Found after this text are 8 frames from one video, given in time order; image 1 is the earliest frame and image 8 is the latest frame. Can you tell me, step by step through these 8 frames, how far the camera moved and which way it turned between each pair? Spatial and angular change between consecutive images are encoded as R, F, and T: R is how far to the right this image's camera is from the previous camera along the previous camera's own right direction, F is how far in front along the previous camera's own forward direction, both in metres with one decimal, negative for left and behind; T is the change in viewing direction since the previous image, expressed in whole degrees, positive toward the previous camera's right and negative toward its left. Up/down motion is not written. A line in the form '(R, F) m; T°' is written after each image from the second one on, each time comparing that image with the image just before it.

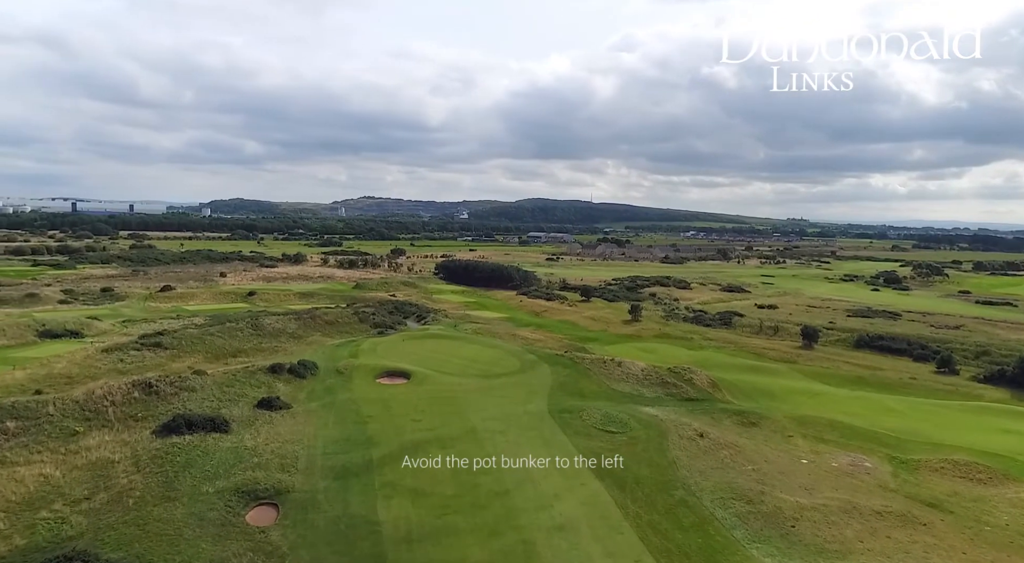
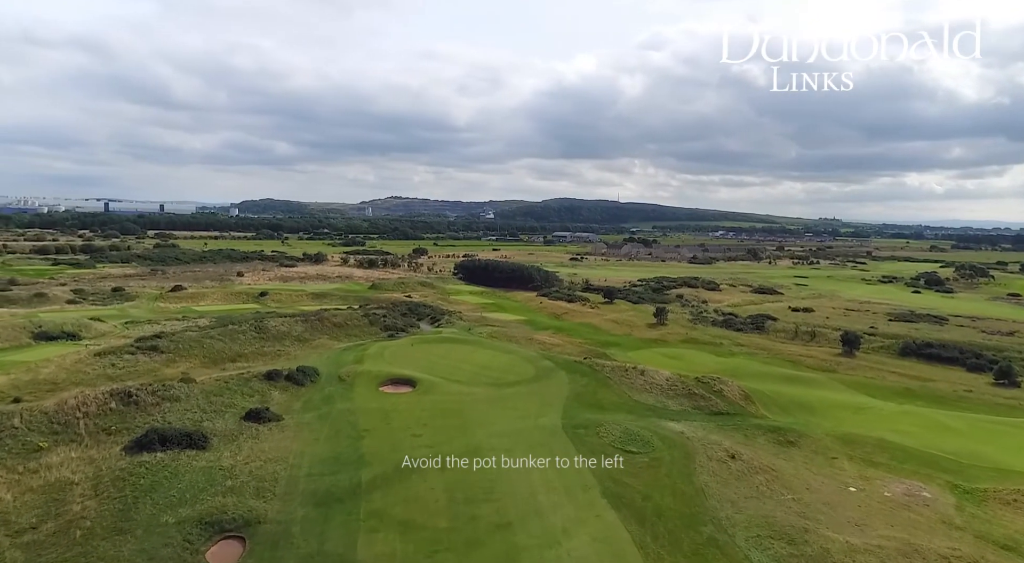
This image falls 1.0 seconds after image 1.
(+0.6, +2.6) m; -2°
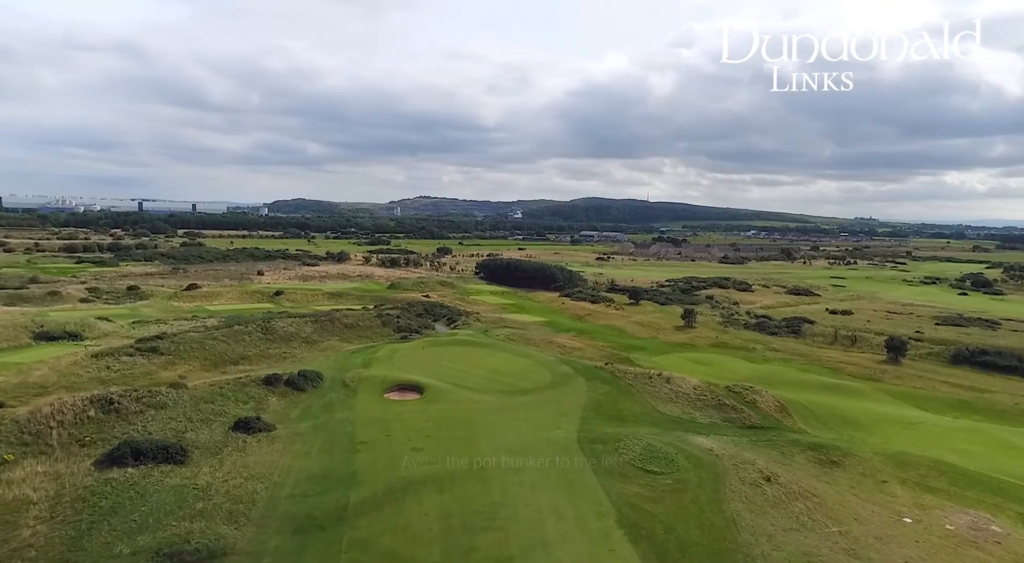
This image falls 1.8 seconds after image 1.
(+0.6, +2.3) m; -2°
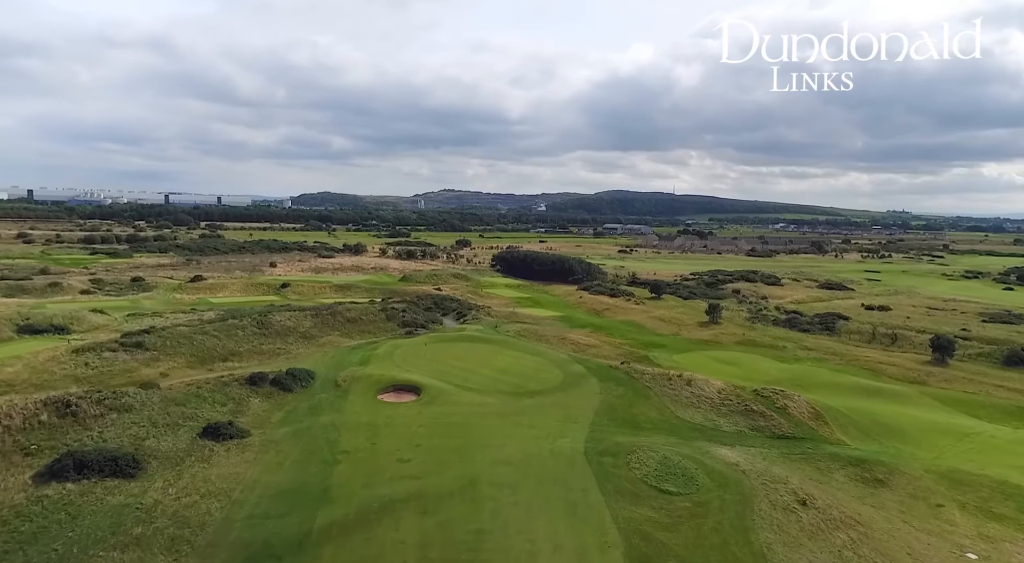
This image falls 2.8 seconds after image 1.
(+0.8, +2.7) m; -2°
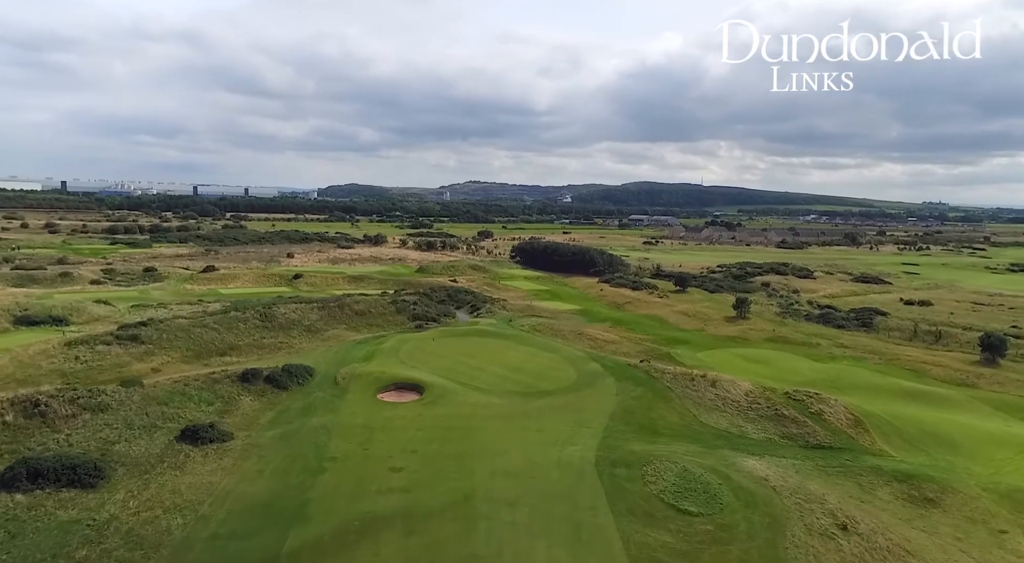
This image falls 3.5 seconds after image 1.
(+0.6, +2.1) m; -2°
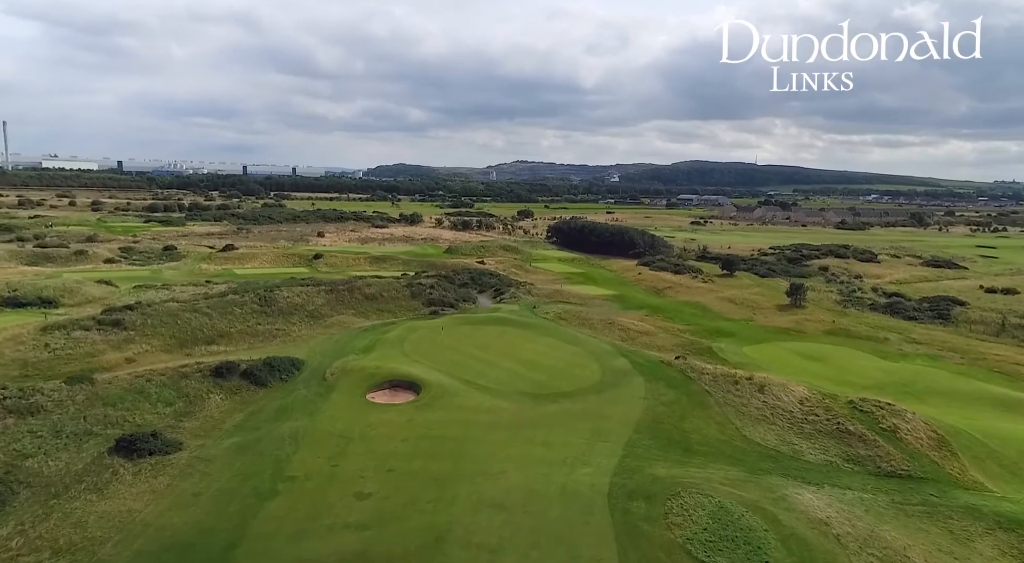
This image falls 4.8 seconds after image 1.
(+1.3, +3.9) m; -4°
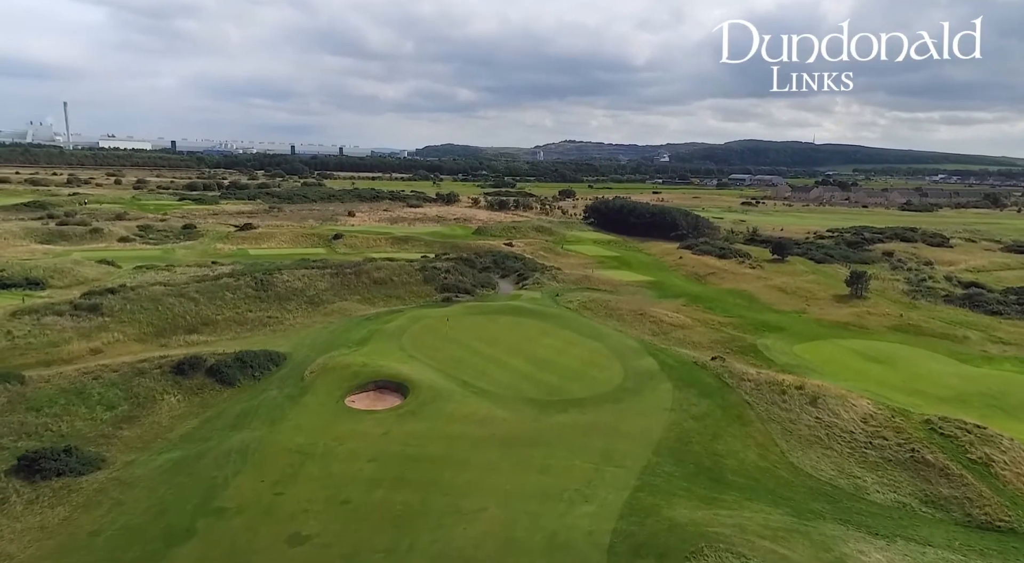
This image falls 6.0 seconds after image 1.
(+1.3, +3.6) m; -4°
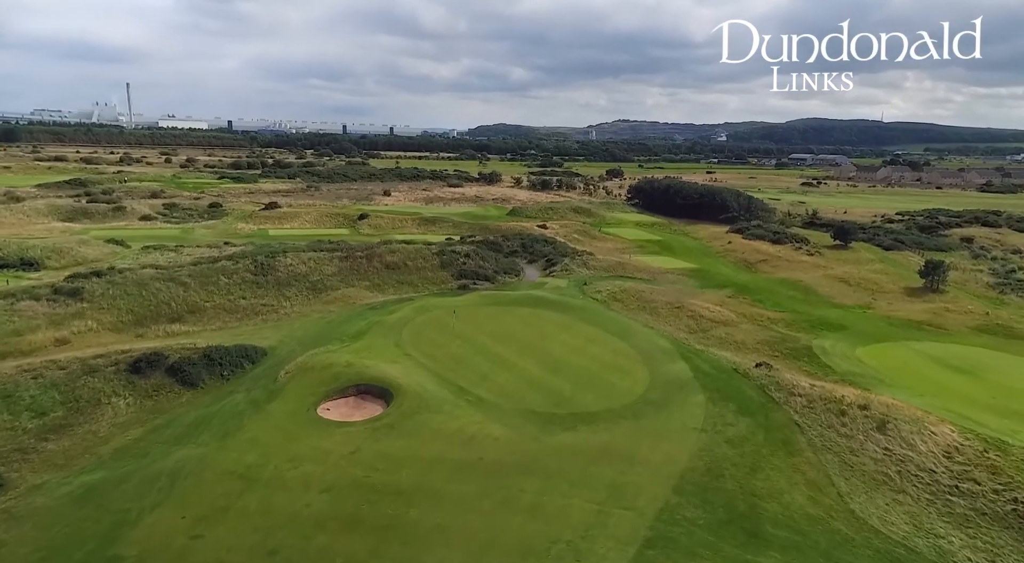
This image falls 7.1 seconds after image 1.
(+1.3, +3.3) m; -4°
